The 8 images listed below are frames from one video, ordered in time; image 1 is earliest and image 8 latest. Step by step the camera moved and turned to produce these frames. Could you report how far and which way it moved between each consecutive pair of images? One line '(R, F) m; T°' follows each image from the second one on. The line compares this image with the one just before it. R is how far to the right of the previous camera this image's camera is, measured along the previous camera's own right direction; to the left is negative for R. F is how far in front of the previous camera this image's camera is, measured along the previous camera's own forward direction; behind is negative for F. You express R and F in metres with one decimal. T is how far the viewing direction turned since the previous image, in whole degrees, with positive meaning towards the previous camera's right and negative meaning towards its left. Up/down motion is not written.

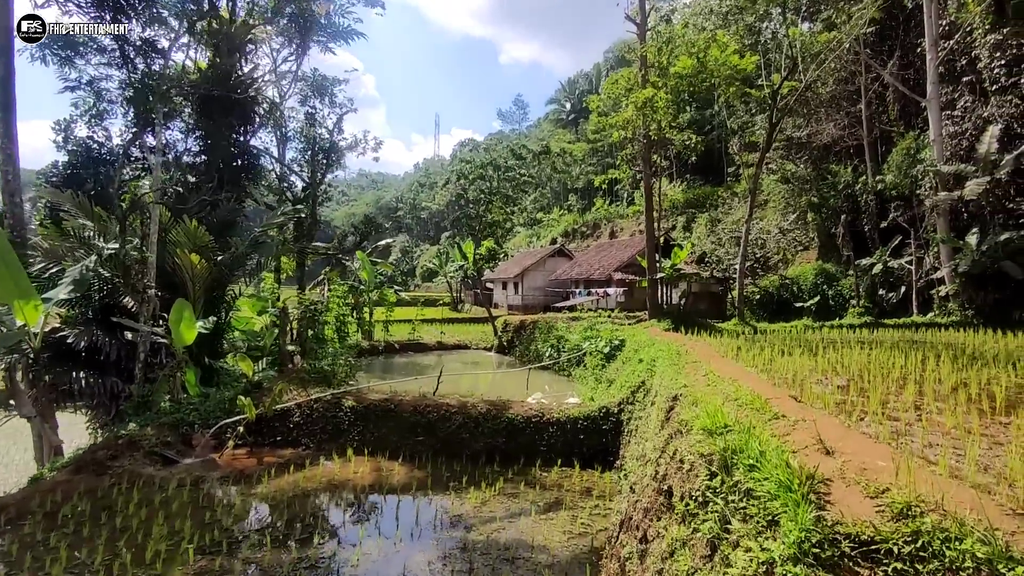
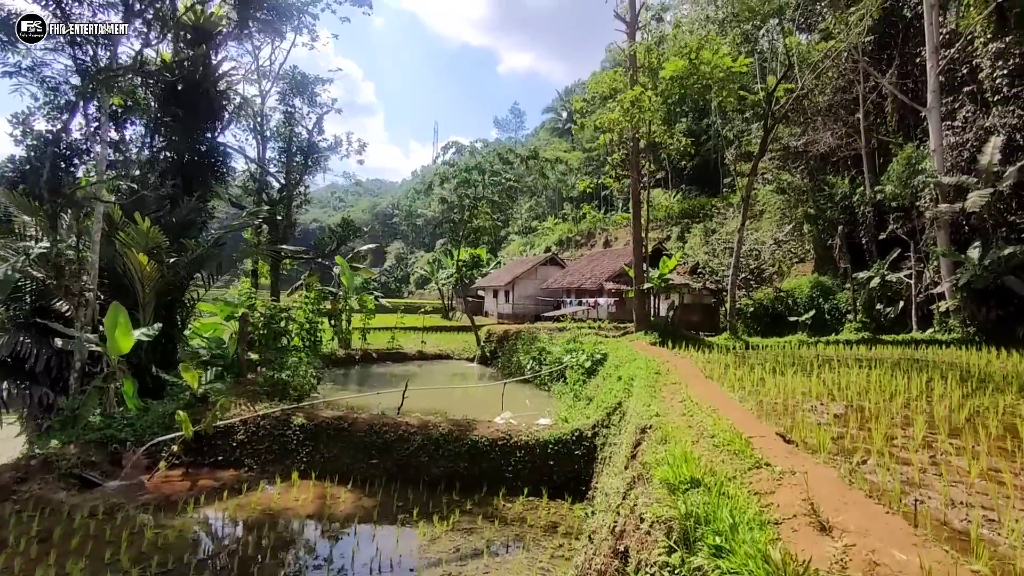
(+0.3, +0.6) m; 0°
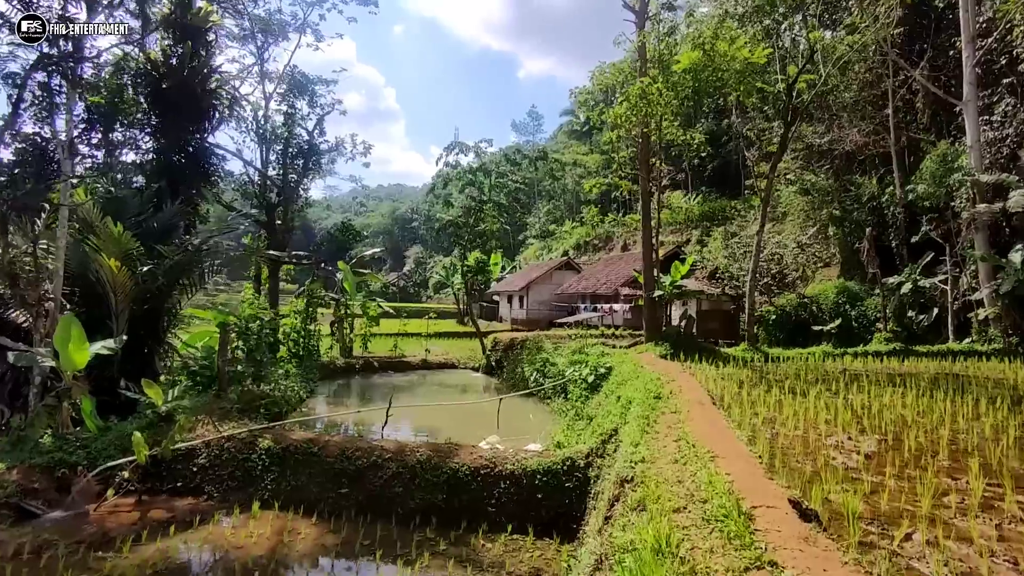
(+0.4, +0.7) m; -2°
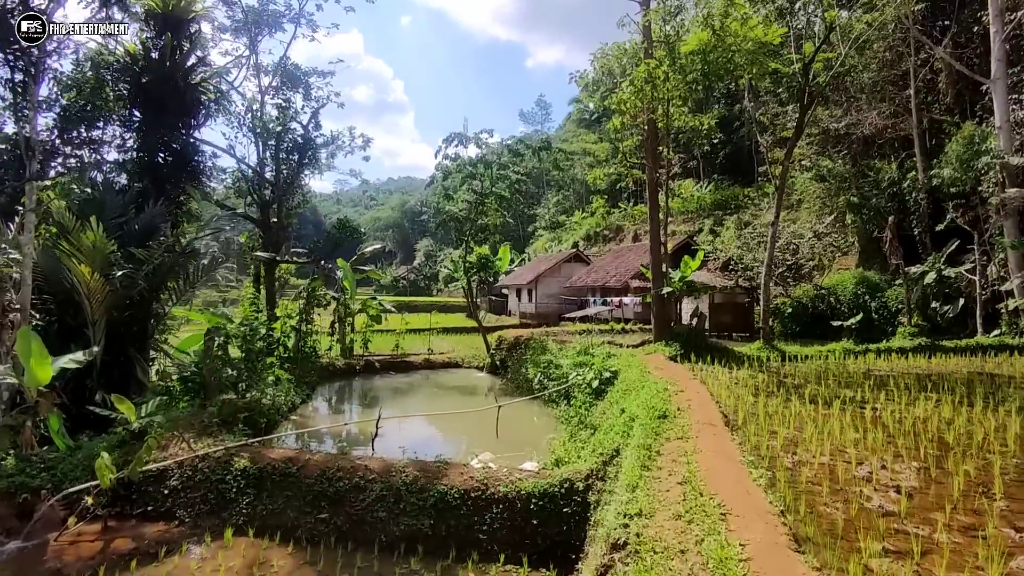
(+0.2, +0.5) m; -1°
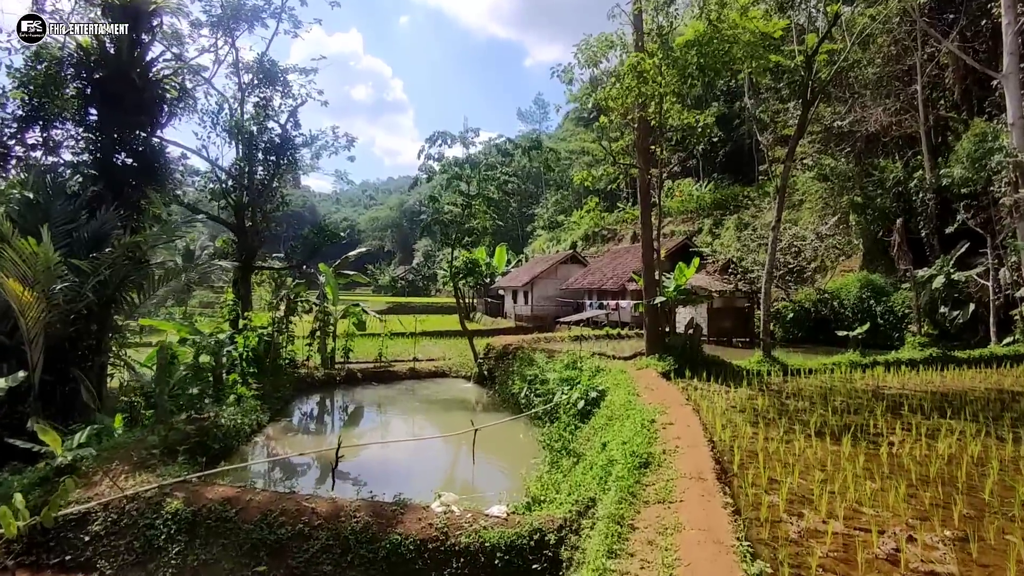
(+0.3, +0.7) m; 0°
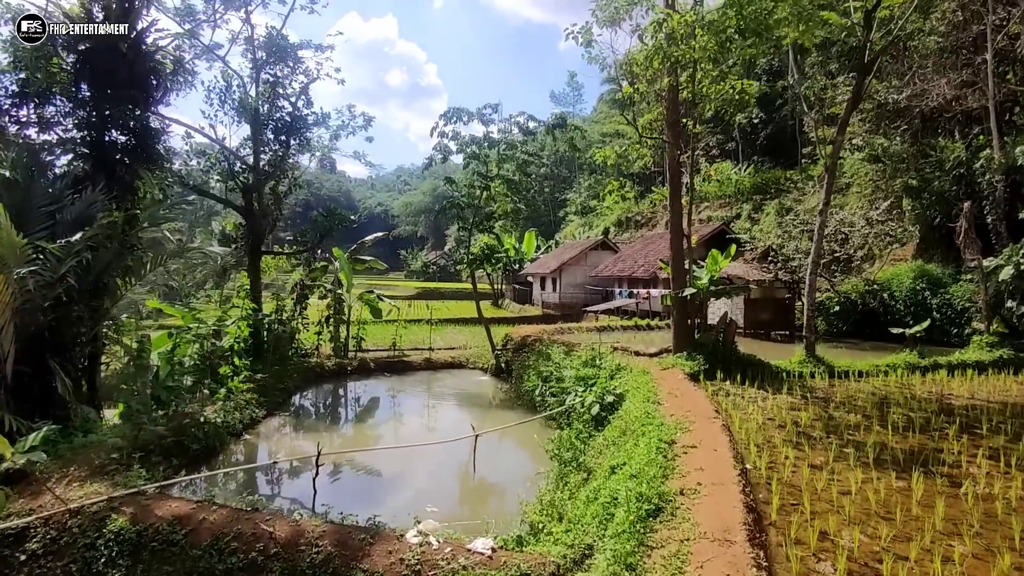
(+0.3, +0.8) m; -3°
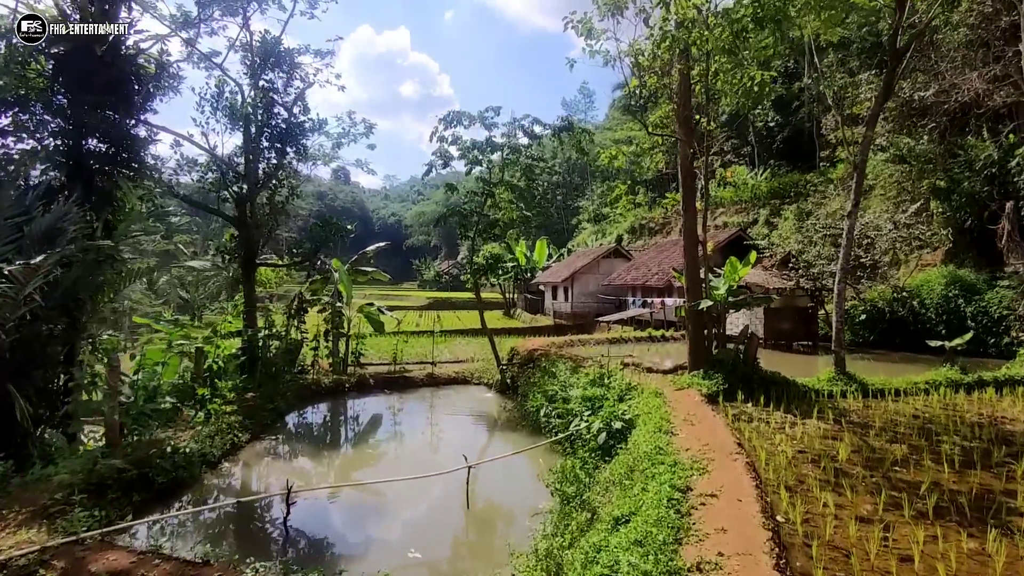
(+0.2, +0.6) m; -1°
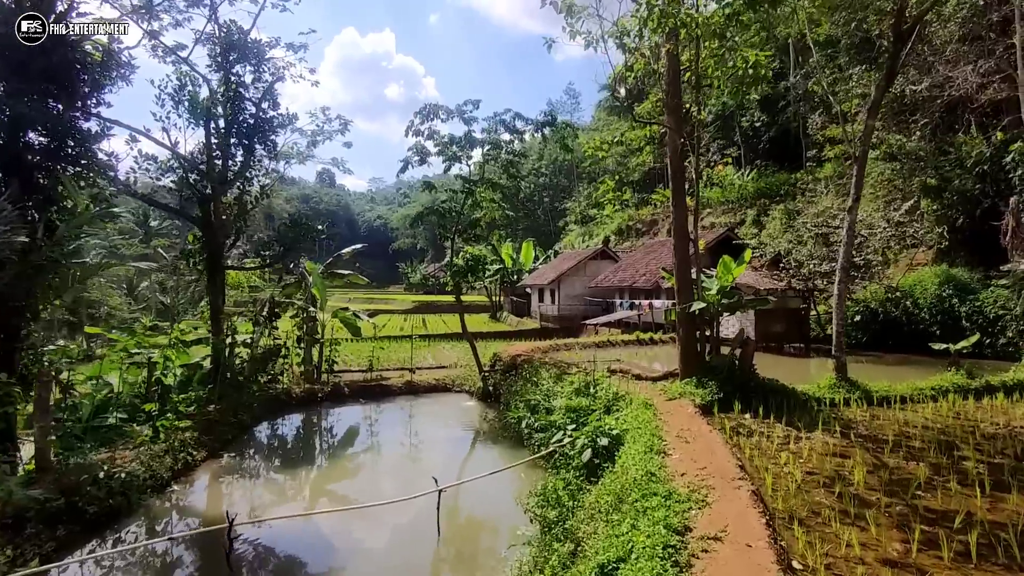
(+0.1, +0.6) m; +1°
